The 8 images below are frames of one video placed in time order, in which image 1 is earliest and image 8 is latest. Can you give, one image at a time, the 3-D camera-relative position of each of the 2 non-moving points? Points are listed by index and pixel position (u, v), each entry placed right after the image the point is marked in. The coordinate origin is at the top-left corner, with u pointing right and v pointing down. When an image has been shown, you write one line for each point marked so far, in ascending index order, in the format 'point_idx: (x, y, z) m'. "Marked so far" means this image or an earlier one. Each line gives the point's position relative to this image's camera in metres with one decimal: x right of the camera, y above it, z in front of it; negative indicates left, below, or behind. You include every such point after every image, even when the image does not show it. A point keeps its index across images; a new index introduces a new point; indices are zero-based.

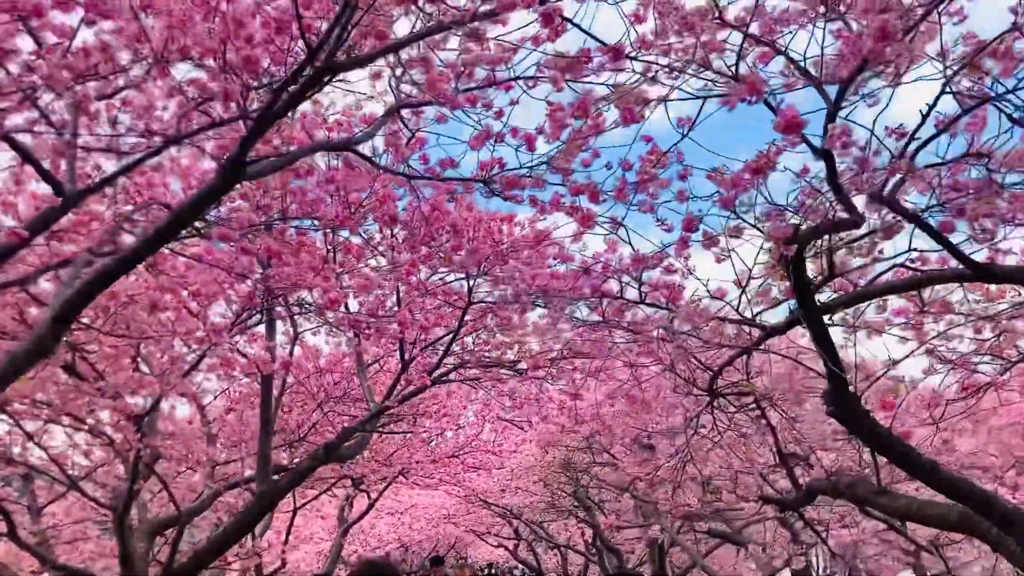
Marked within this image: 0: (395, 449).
0: (-1.6, -2.2, +12.2) m
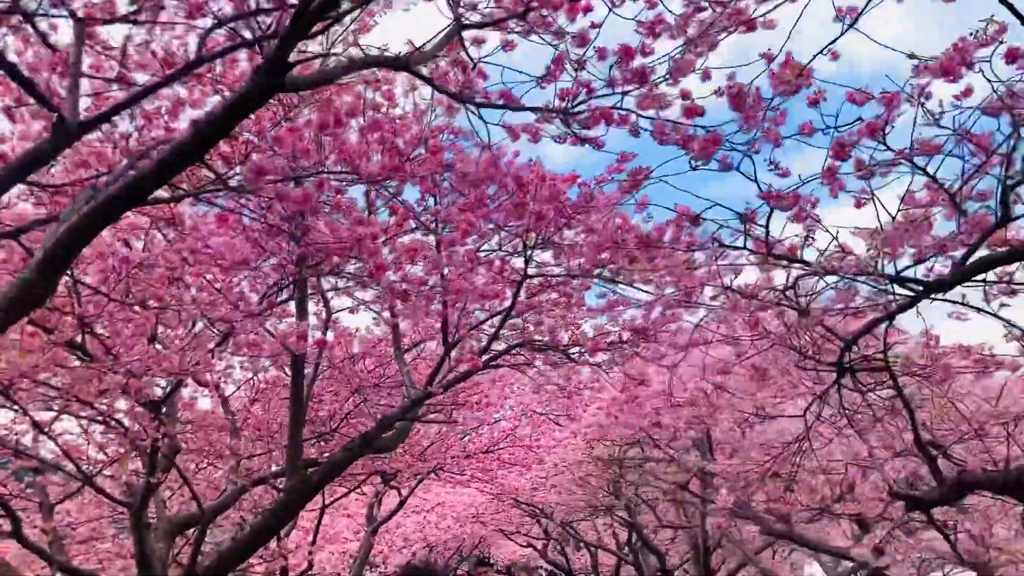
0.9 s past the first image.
0: (-1.0, -2.0, +11.4) m
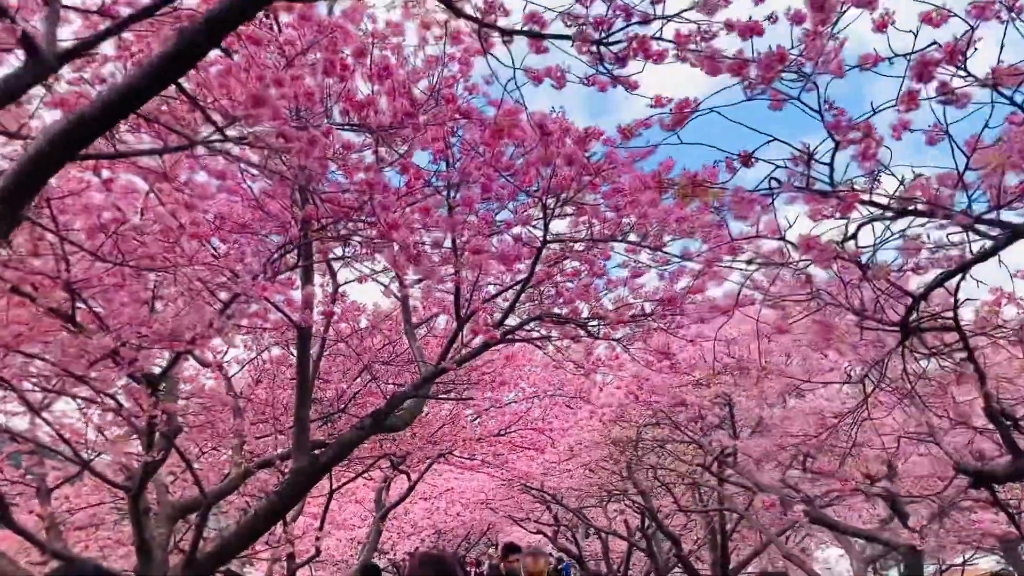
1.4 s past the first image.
0: (-0.9, -1.7, +11.1) m
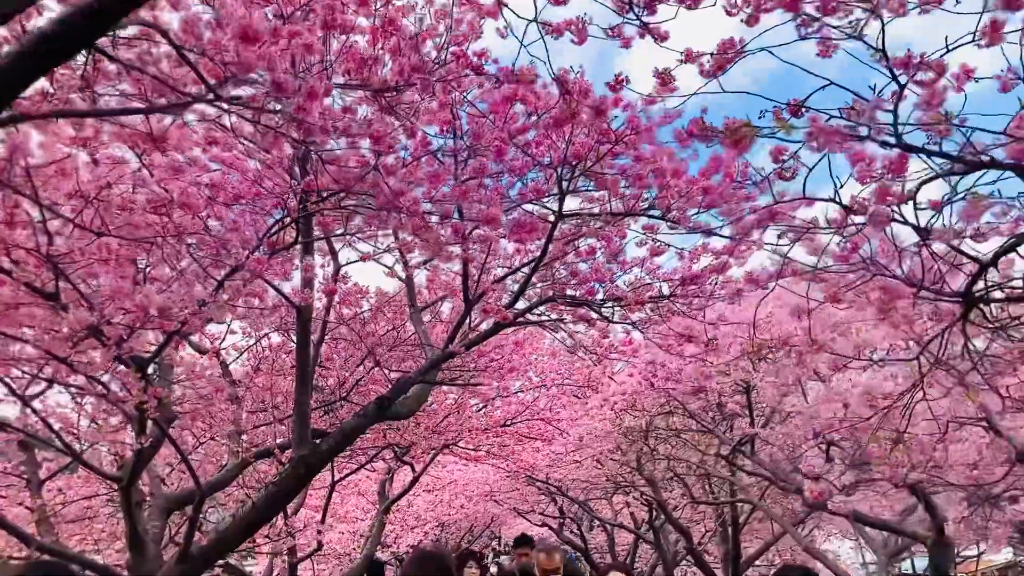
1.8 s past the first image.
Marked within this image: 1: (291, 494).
0: (-0.8, -1.5, +10.7) m
1: (-1.5, -1.3, +5.9) m
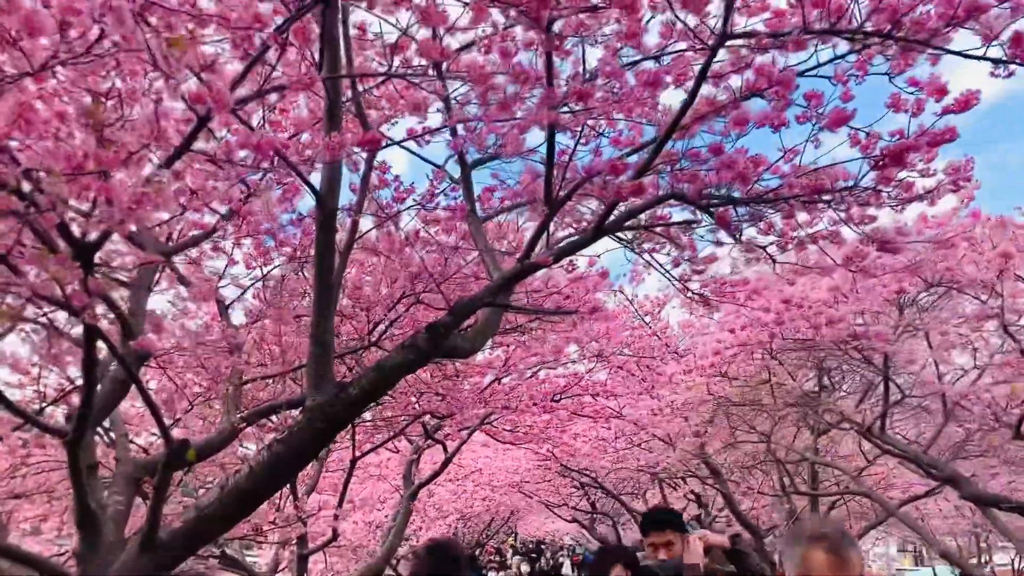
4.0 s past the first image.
0: (-0.2, -0.9, +8.9) m
1: (-0.9, -0.8, +4.1) m
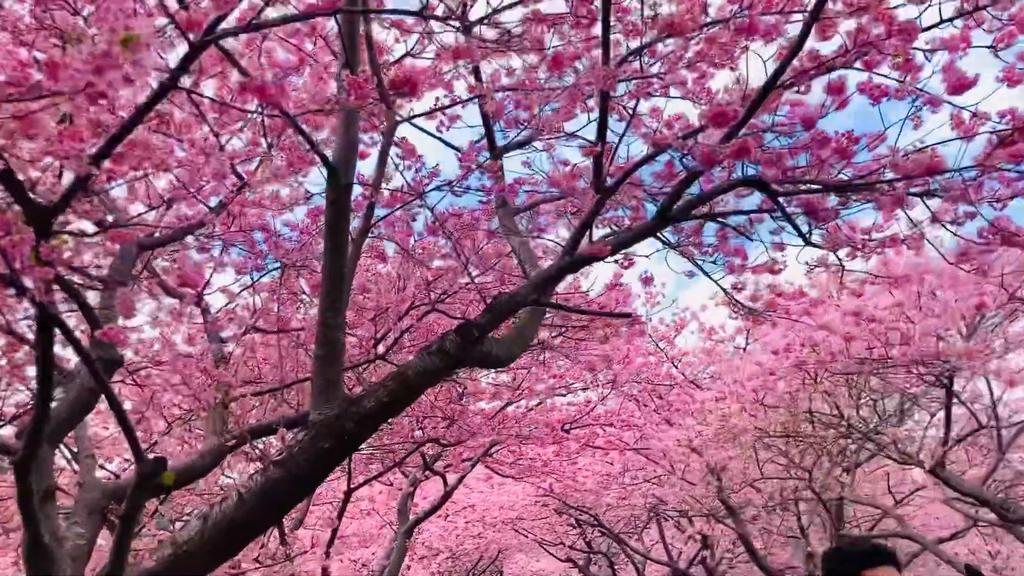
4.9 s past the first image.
0: (-0.1, -1.1, +8.1) m
1: (-0.8, -0.7, +3.4) m
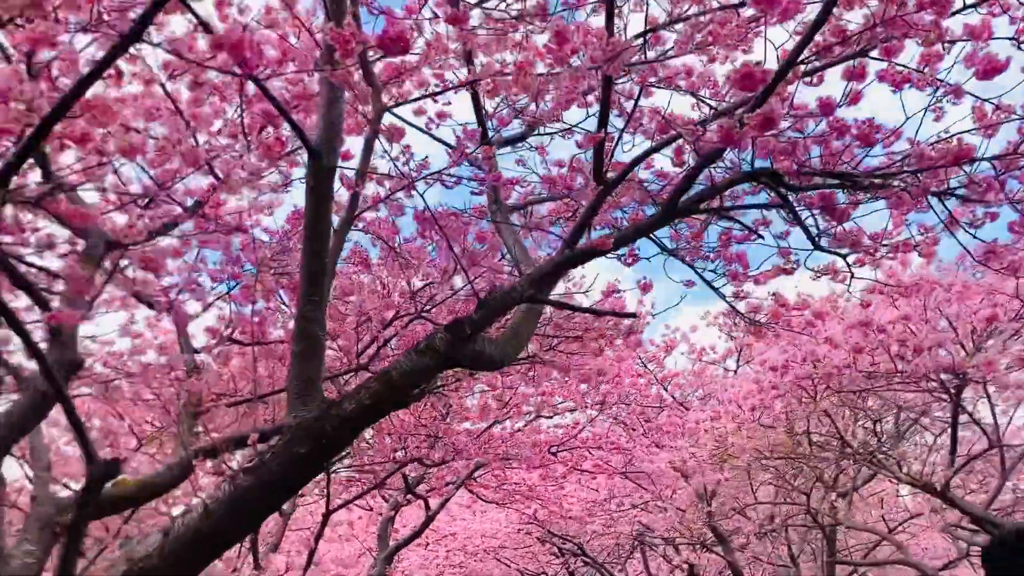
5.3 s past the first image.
0: (-0.2, -1.2, +7.8) m
1: (-0.8, -0.7, +3.0) m
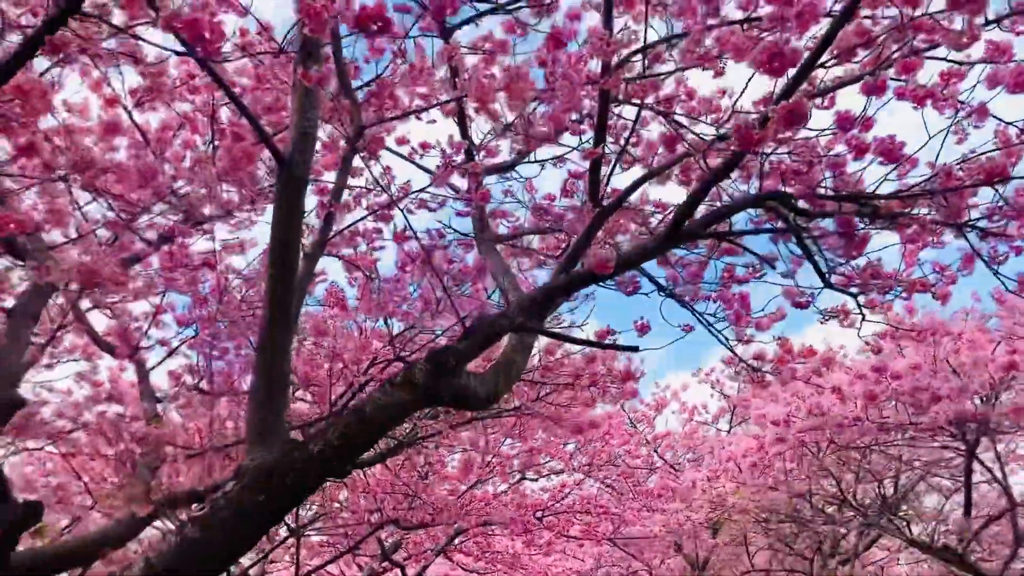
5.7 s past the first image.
0: (-0.4, -1.6, +7.4) m
1: (-0.8, -0.7, +2.6) m
